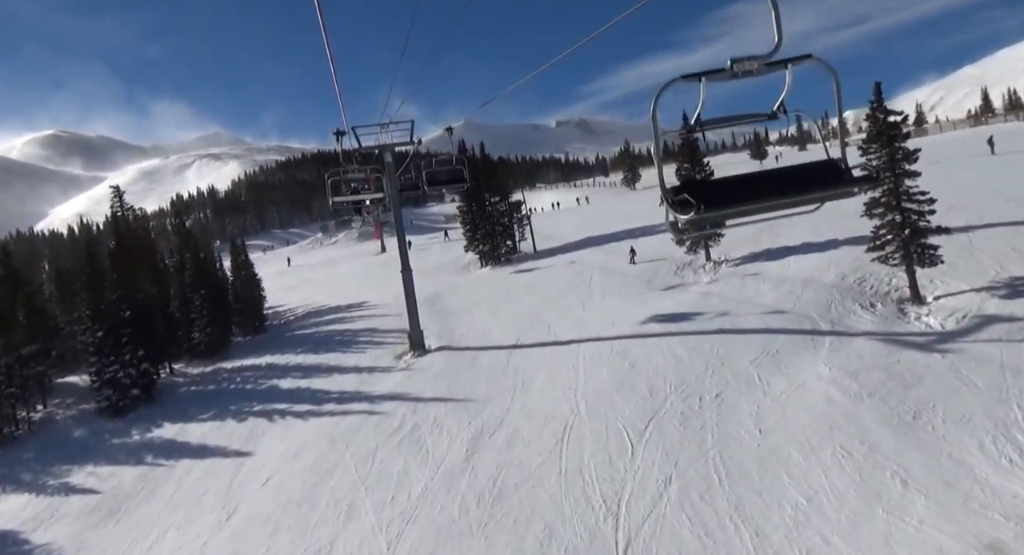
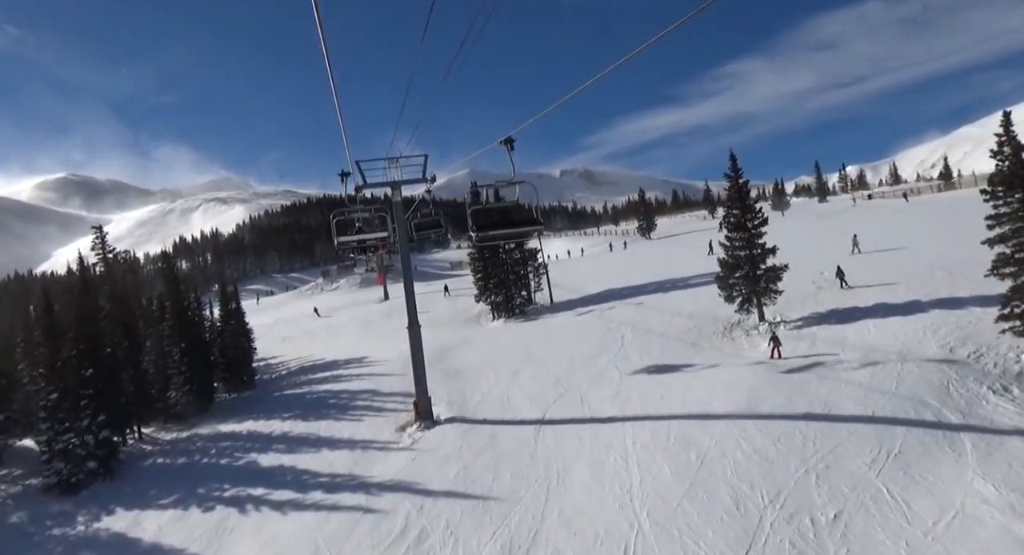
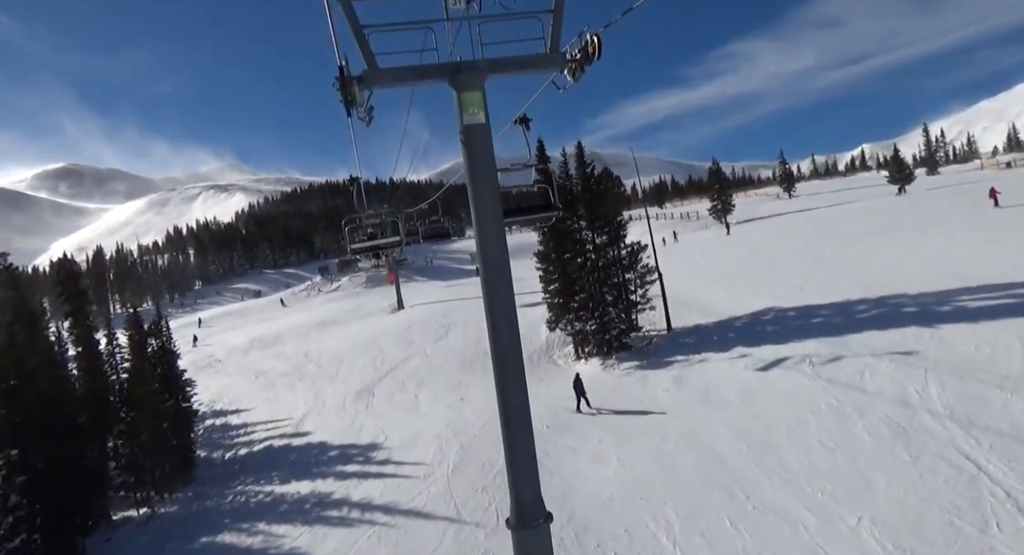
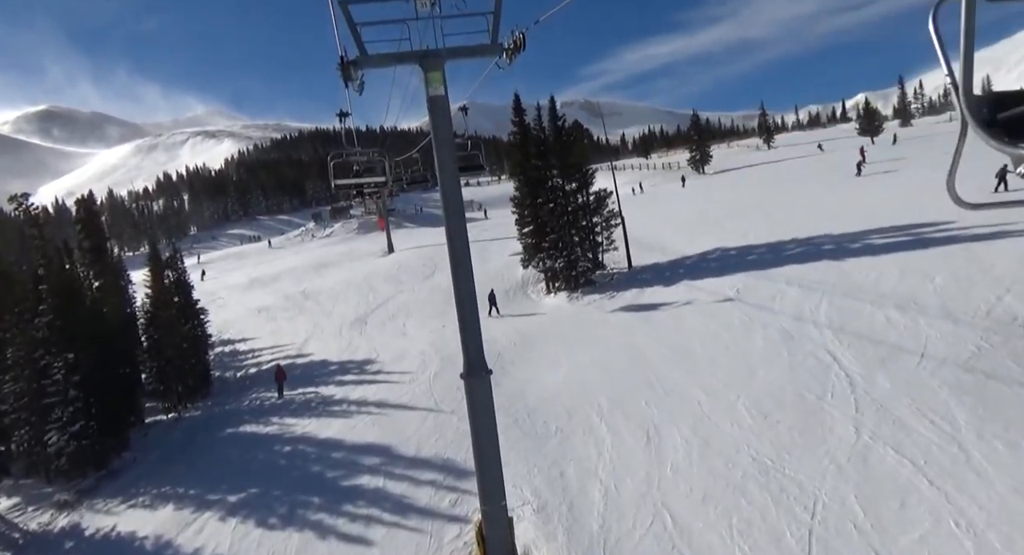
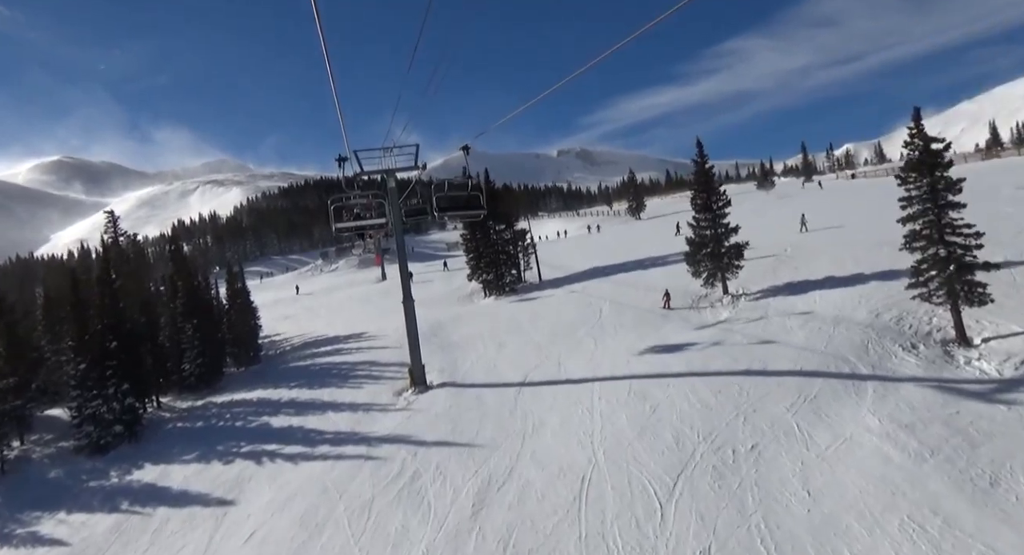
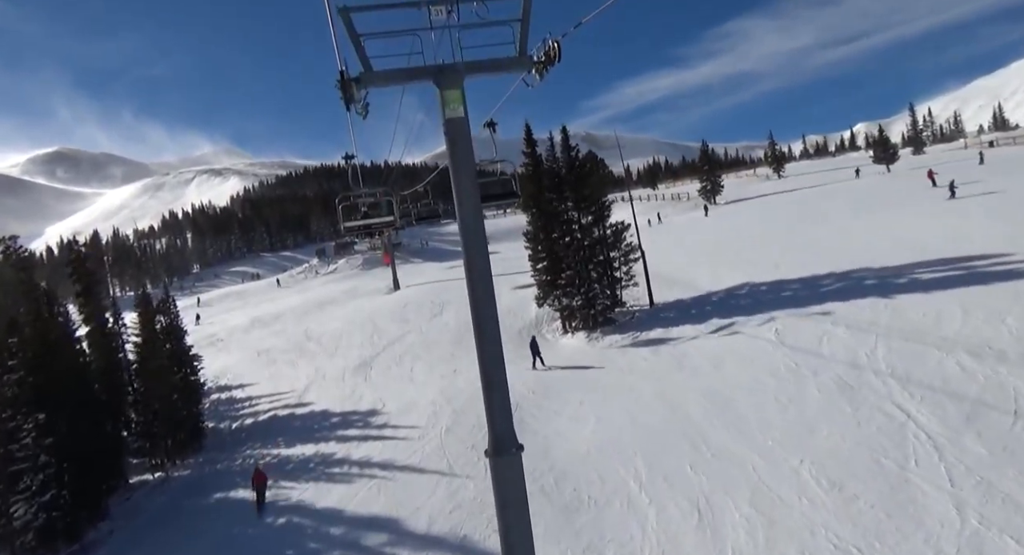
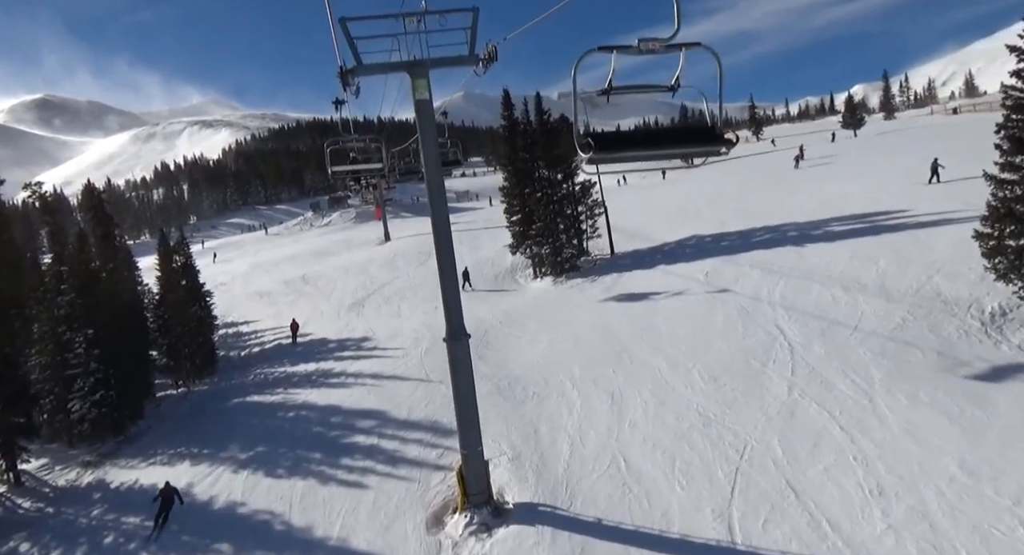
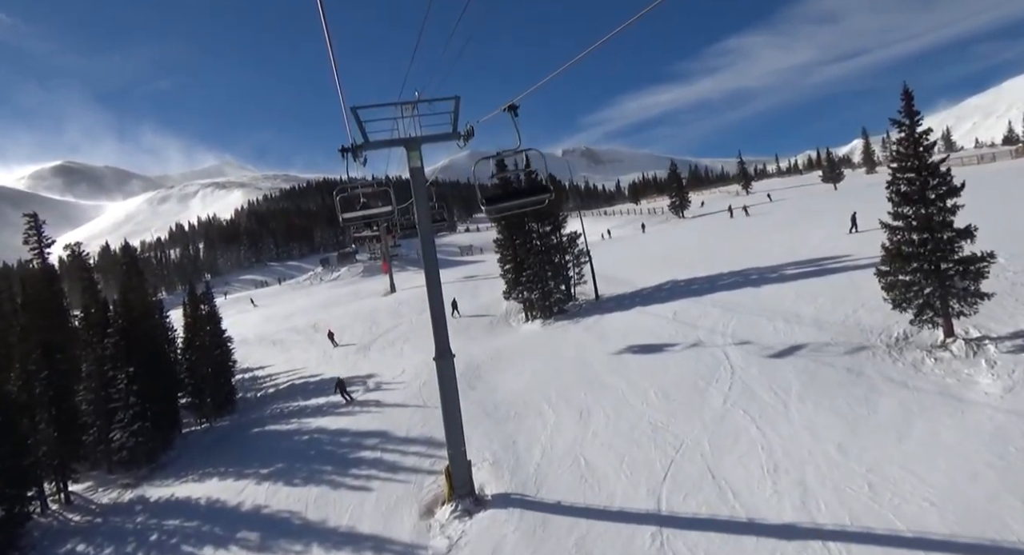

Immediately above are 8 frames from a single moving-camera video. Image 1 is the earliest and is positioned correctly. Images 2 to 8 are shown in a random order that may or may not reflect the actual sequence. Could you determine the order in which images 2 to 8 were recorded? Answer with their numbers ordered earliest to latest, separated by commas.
5, 2, 8, 7, 4, 6, 3
